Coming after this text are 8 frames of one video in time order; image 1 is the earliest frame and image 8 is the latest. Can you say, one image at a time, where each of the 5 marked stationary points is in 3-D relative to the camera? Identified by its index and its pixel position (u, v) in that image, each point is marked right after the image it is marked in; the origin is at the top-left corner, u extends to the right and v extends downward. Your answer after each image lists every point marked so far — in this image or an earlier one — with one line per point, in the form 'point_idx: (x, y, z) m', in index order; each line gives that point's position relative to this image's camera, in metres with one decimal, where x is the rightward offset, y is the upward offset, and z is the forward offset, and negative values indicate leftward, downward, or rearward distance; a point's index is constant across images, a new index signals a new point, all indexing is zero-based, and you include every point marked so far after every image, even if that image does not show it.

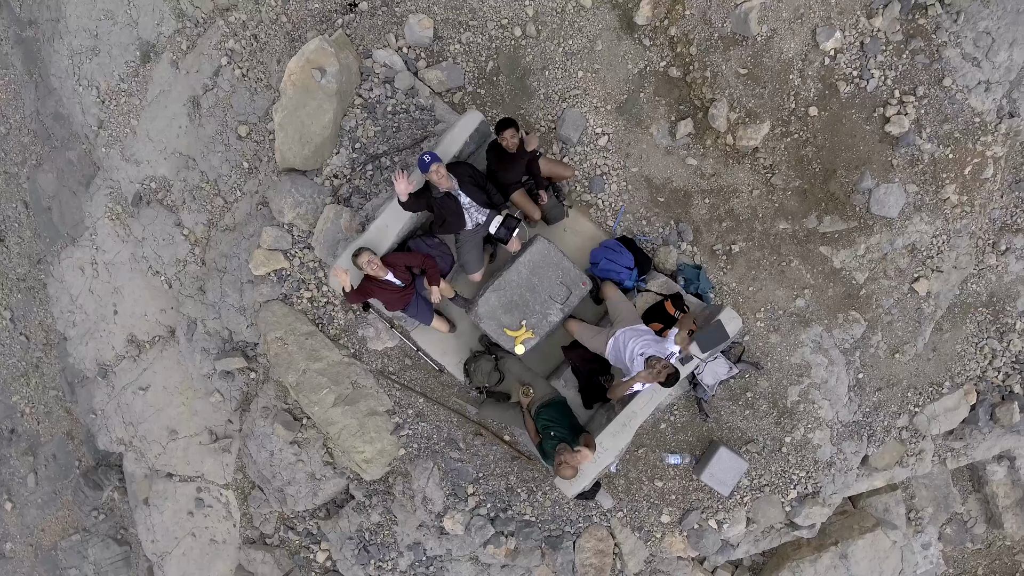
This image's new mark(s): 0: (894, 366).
0: (+1.6, -0.3, +1.6) m
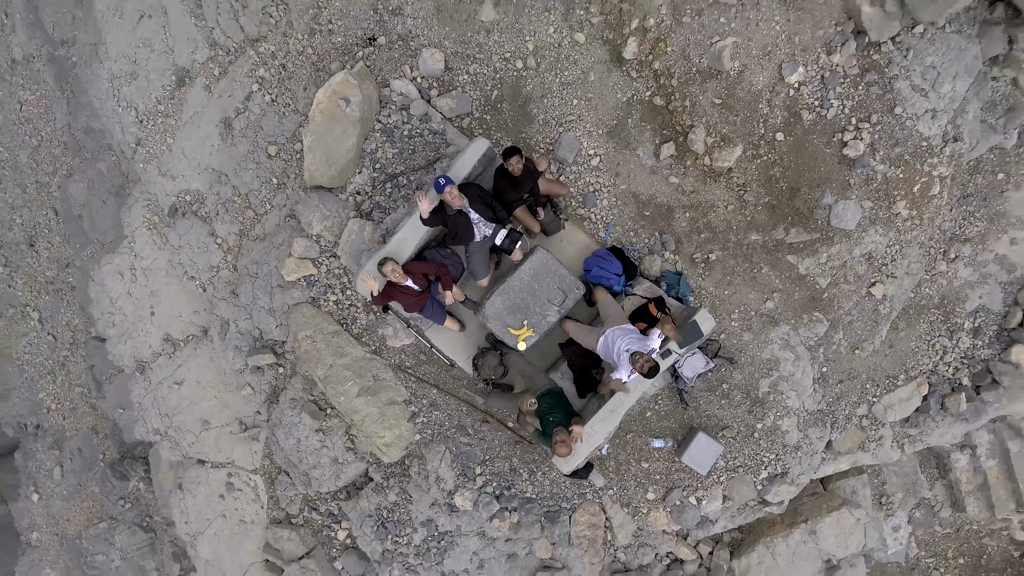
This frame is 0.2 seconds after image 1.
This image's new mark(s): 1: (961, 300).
0: (+1.6, -0.3, +1.8) m
1: (+2.2, -0.1, +1.8) m
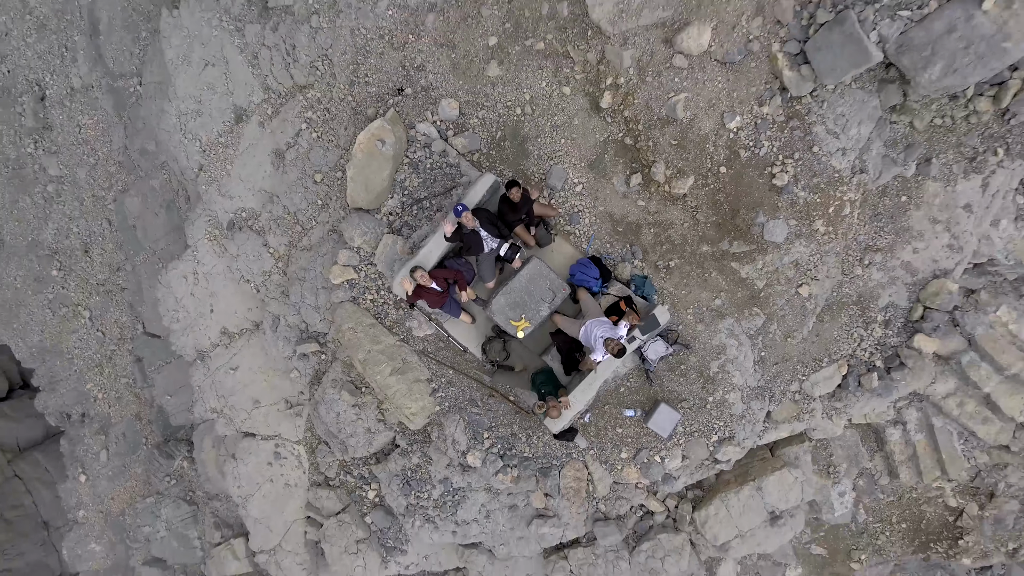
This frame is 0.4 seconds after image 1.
0: (+1.6, -0.3, +2.2) m
1: (+2.2, -0.1, +2.2) m
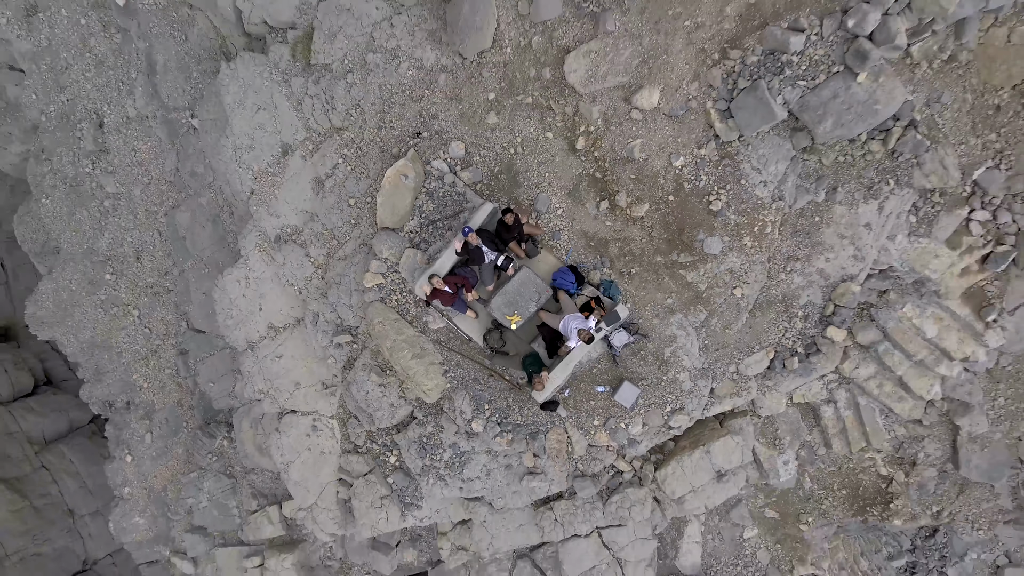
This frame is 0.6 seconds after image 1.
0: (+1.6, -0.4, +2.8) m
1: (+2.1, -0.1, +2.8) m
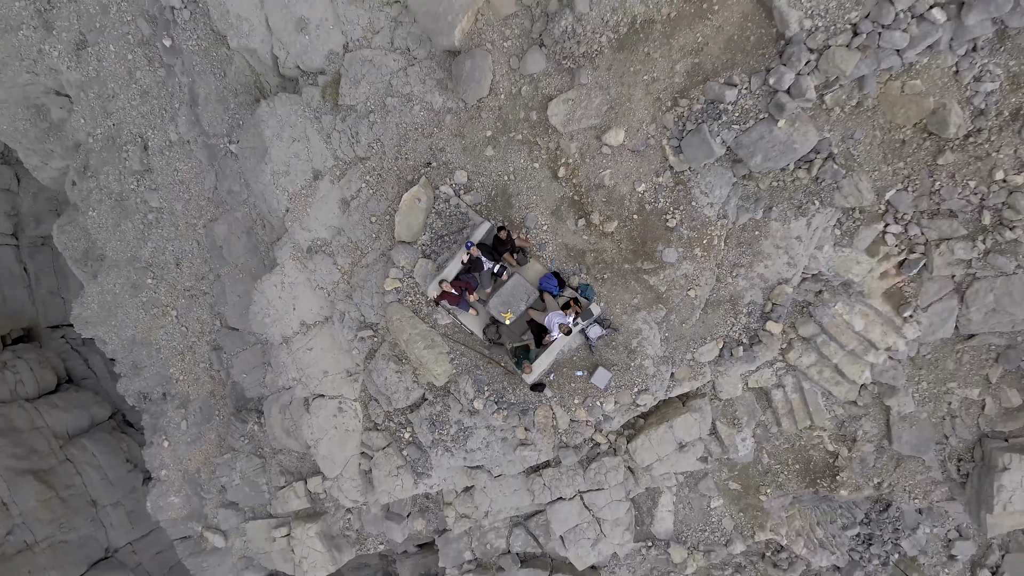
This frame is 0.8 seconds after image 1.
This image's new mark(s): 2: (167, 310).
0: (+1.5, -0.4, +3.4) m
1: (+2.1, -0.1, +3.4) m
2: (-5.0, -0.3, +5.3) m
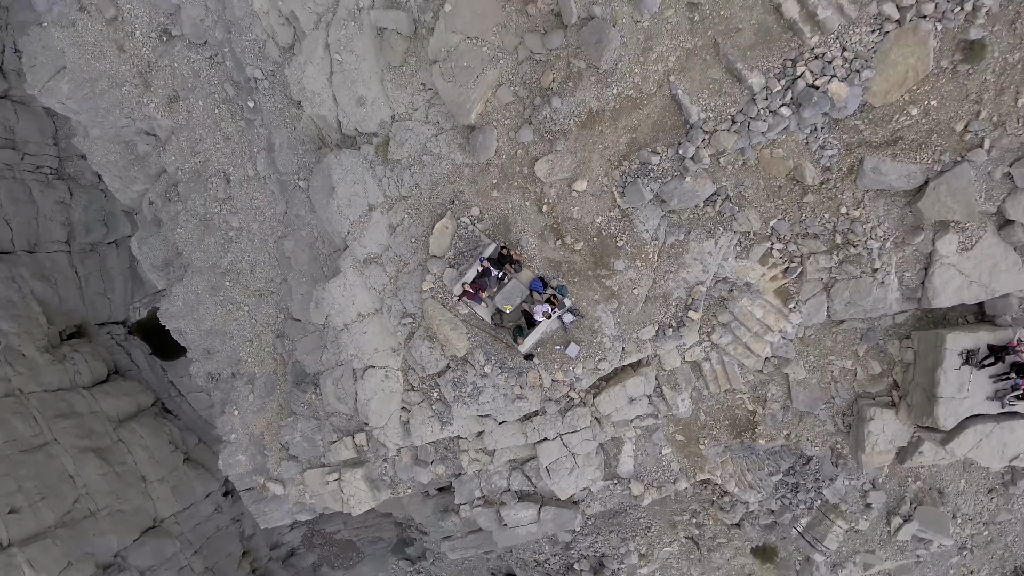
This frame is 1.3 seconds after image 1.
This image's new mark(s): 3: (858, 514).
0: (+1.5, -0.4, +4.9) m
1: (+2.1, -0.1, +4.9) m
2: (-5.0, -0.3, +6.8) m
3: (+7.0, -4.5, +7.3) m
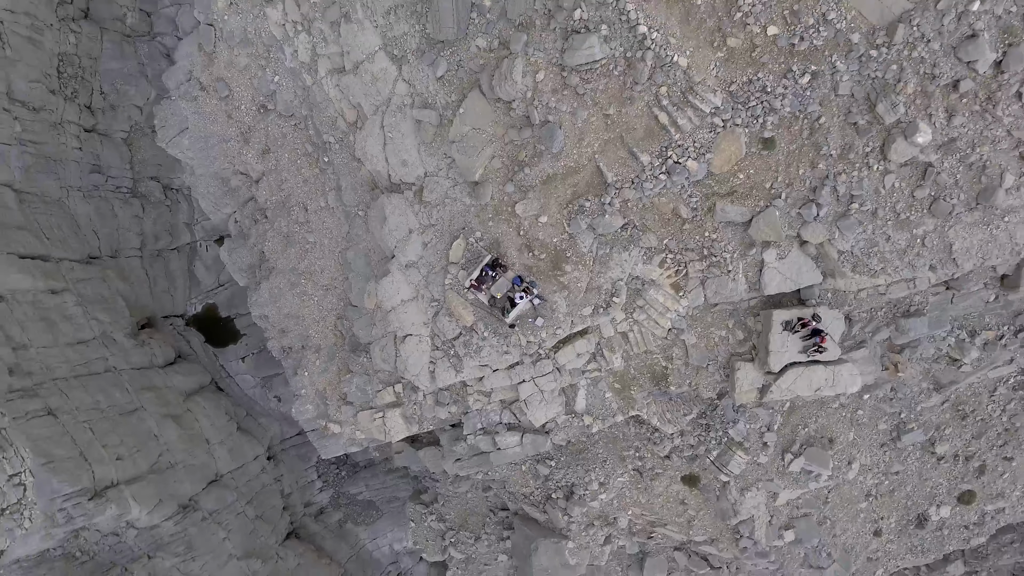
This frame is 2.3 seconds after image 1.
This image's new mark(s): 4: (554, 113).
0: (+1.3, -0.3, +7.7) m
1: (+1.8, 0.0, +7.7) m
2: (-5.2, -0.2, +9.6) m
3: (+6.7, -4.4, +10.1) m
4: (+0.8, +3.3, +7.1) m
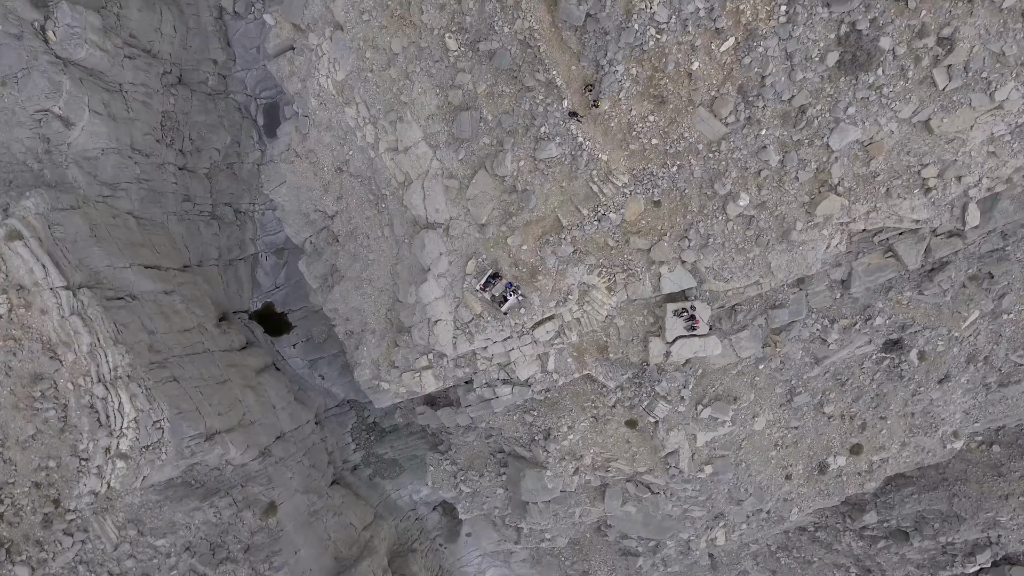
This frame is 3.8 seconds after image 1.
0: (+1.1, -0.3, +12.4) m
1: (+1.6, 0.0, +12.4) m
2: (-5.4, -0.3, +14.3) m
3: (+6.5, -4.4, +14.8) m
4: (+0.6, +3.3, +11.7) m
